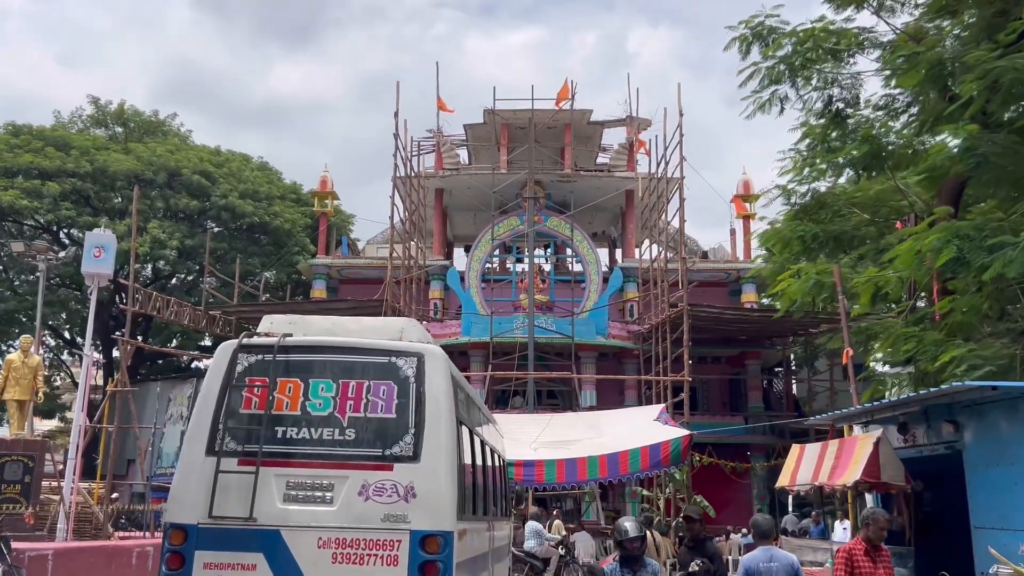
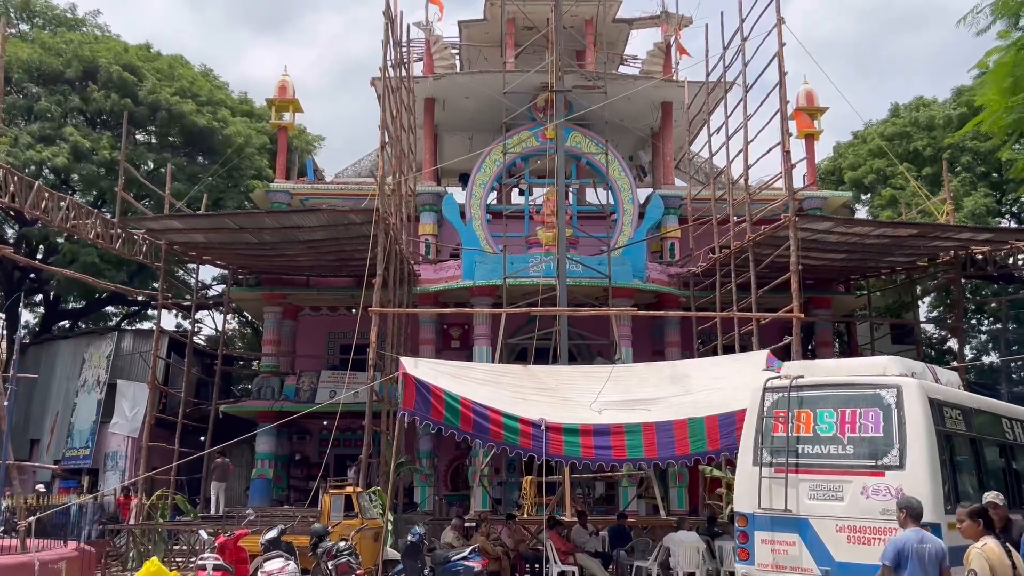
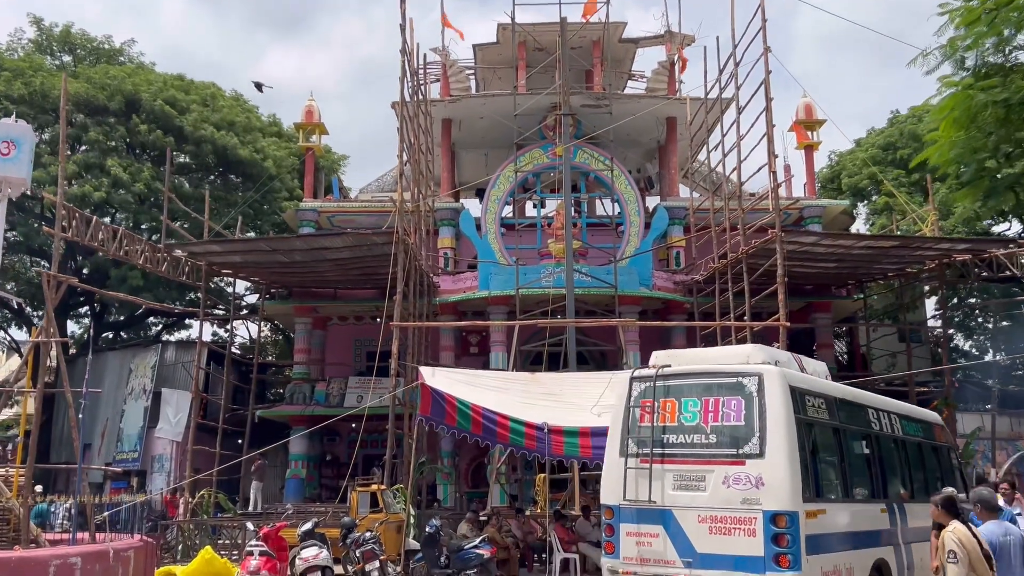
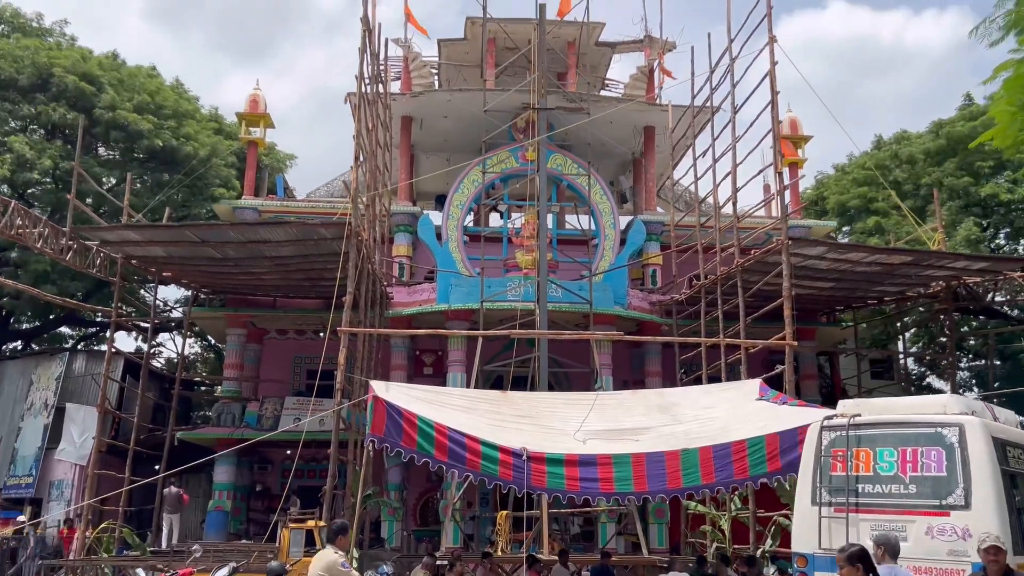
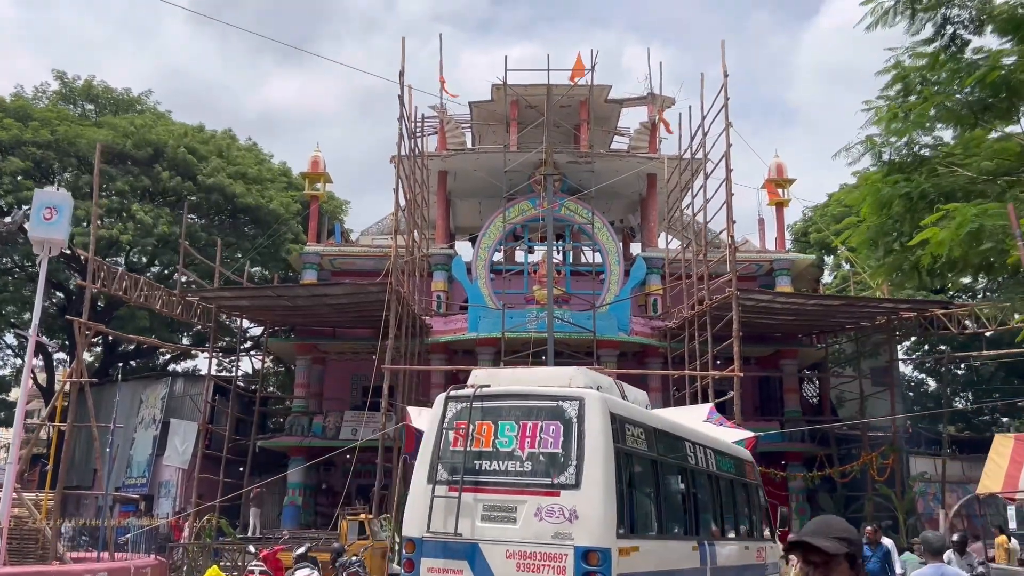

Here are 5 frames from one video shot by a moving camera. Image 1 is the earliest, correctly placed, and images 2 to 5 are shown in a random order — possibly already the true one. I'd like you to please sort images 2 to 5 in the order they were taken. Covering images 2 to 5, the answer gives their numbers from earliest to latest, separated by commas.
5, 3, 2, 4
